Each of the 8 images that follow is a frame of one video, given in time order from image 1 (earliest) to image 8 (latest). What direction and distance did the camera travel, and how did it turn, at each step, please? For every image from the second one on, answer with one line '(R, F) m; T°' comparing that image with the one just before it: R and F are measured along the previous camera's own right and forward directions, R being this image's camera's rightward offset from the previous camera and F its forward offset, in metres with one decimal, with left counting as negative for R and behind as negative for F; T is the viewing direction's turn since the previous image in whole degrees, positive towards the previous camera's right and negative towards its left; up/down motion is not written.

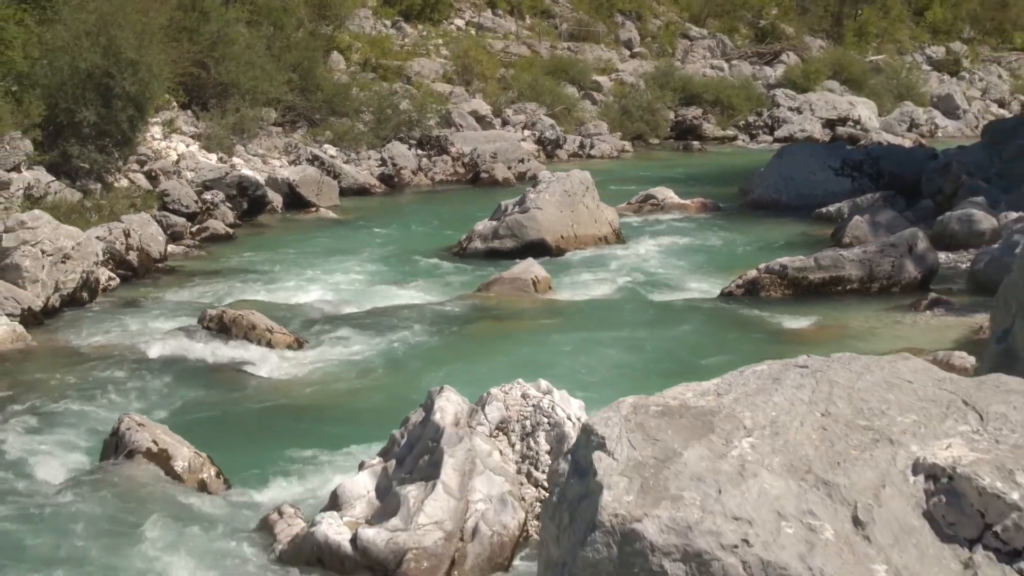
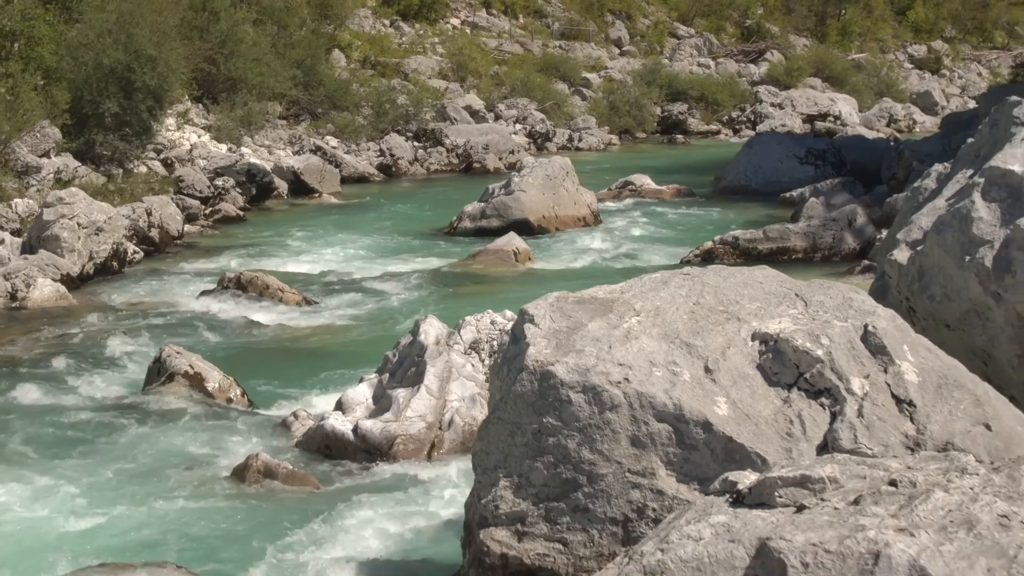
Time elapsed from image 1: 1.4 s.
(+0.3, -1.8) m; 0°
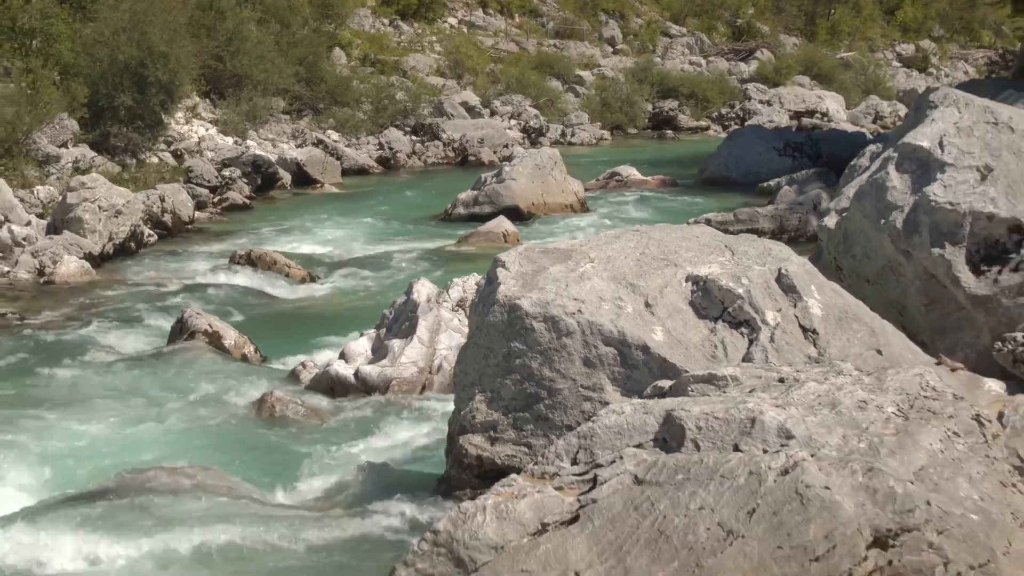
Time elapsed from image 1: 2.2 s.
(+0.2, -1.3) m; 0°
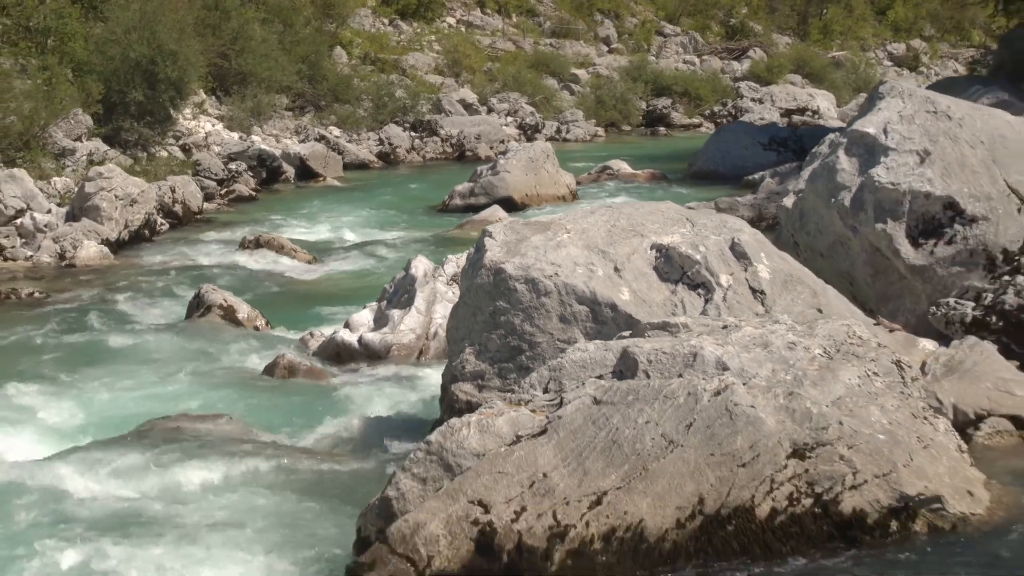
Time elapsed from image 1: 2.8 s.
(+0.1, -1.0) m; 0°
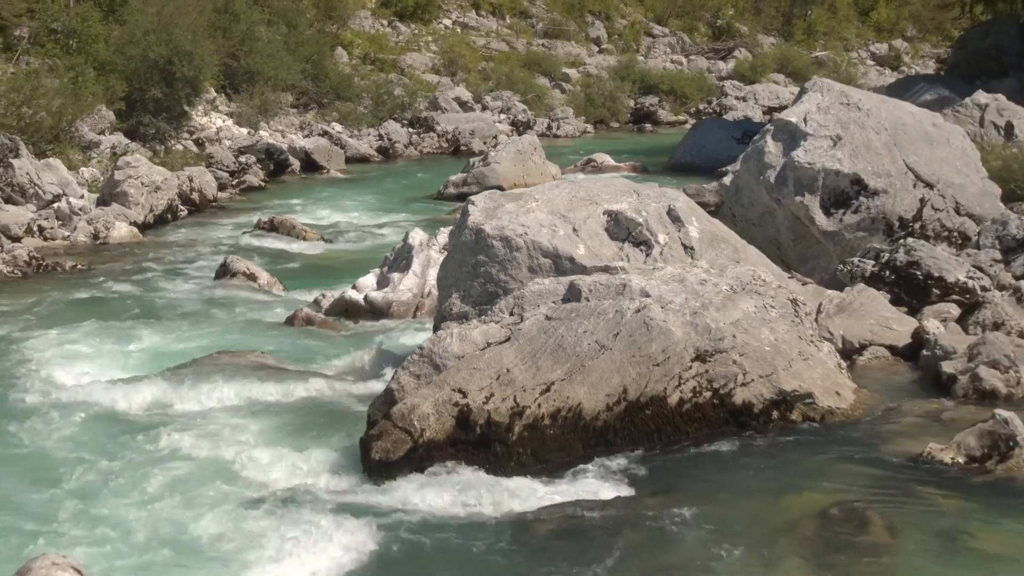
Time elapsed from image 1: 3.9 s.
(+0.2, -2.0) m; 0°
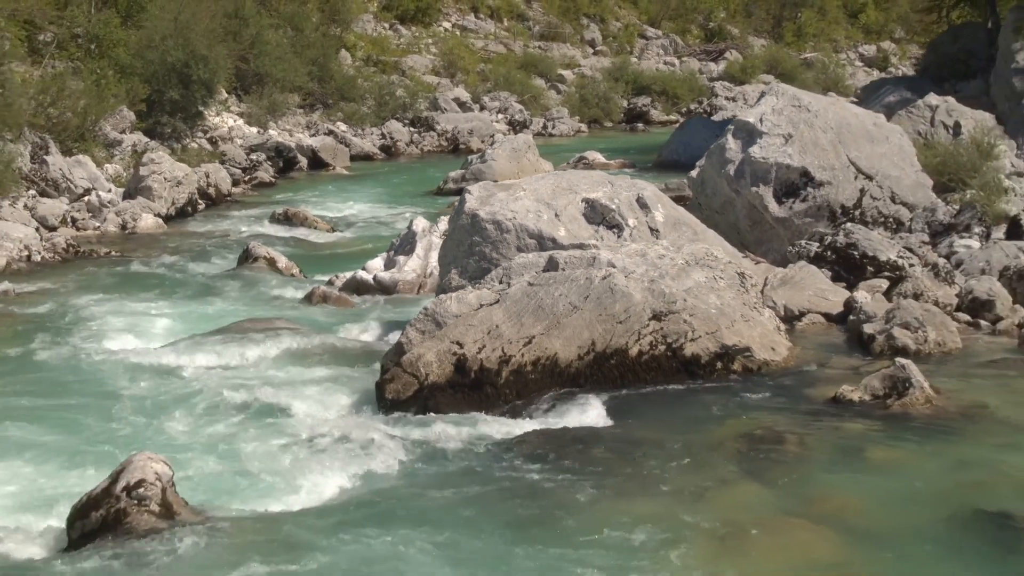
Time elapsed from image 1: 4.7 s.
(+0.1, -1.7) m; 0°
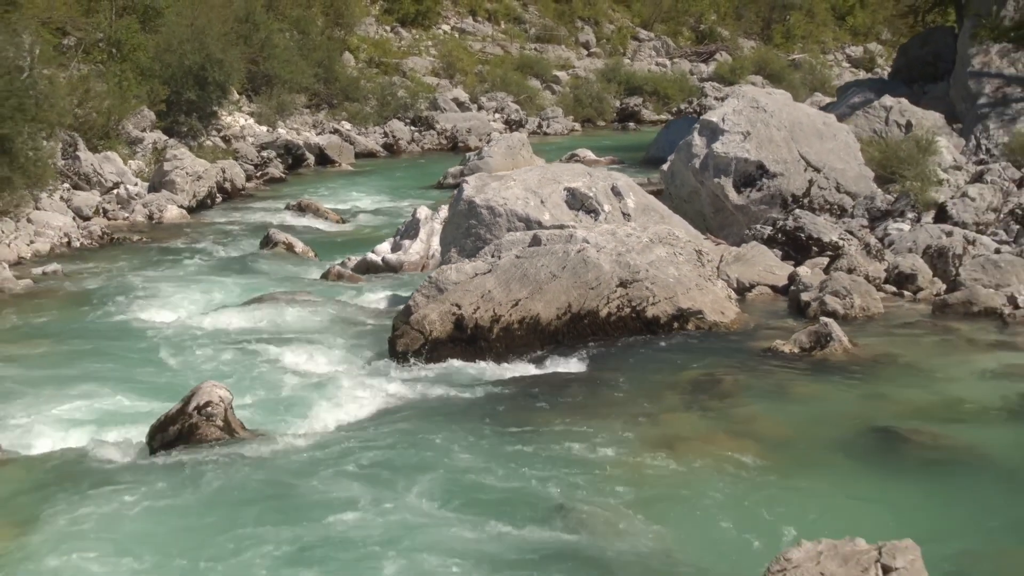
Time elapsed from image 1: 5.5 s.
(+0.1, -1.9) m; 0°
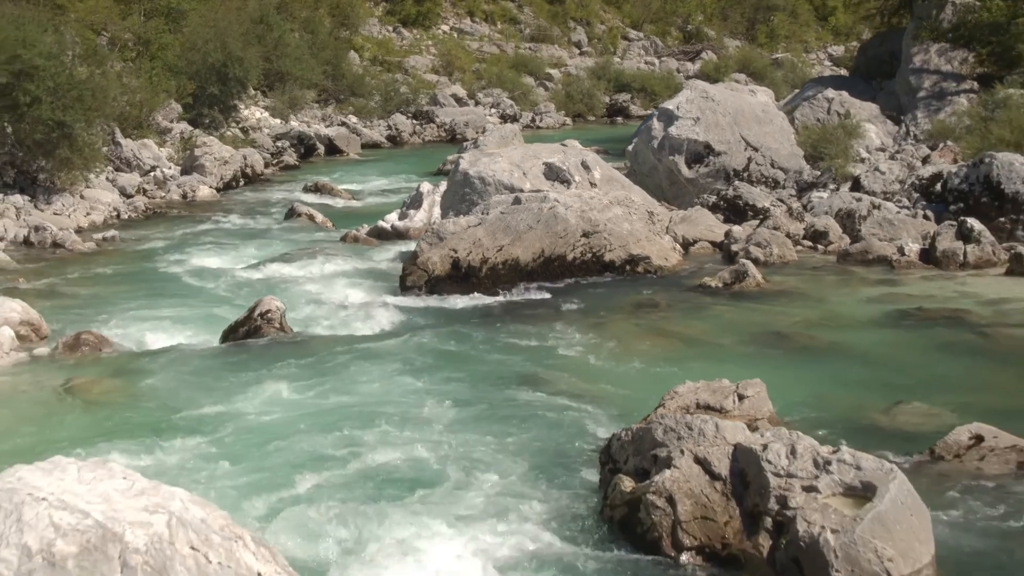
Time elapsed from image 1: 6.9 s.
(+0.2, -3.0) m; 0°
